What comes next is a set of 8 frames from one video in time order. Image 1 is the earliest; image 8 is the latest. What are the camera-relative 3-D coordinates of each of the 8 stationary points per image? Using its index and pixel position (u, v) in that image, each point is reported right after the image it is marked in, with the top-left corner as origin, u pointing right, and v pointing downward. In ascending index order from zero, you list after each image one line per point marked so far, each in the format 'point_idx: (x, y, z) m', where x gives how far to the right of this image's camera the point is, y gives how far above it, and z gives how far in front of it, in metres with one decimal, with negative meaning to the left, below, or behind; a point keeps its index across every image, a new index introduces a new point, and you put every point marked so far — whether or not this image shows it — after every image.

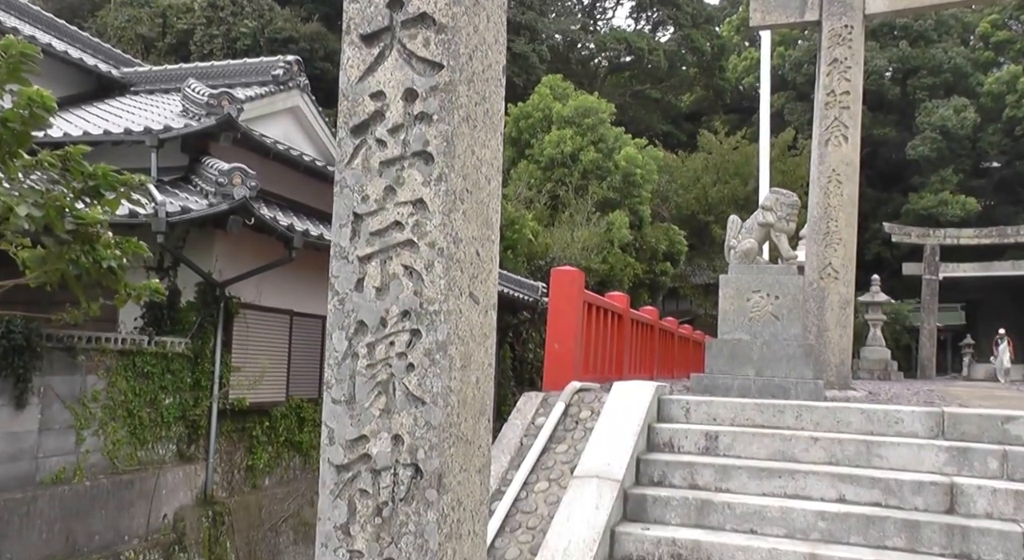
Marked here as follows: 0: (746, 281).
0: (+1.7, 0.0, +7.1) m
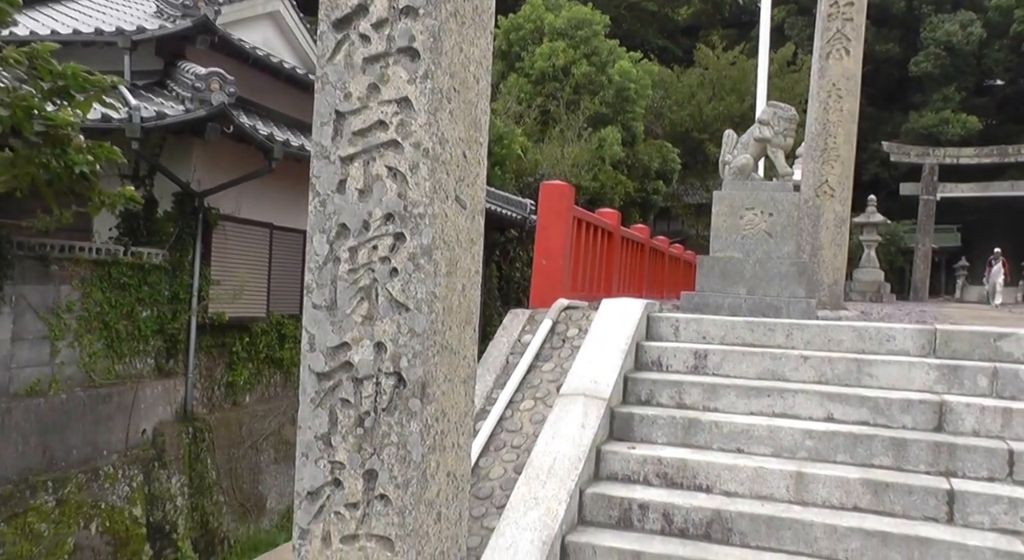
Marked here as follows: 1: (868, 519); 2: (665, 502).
0: (+1.6, +0.6, +6.9) m
1: (+1.7, -1.1, +4.7) m
2: (+0.8, -1.1, +4.9) m
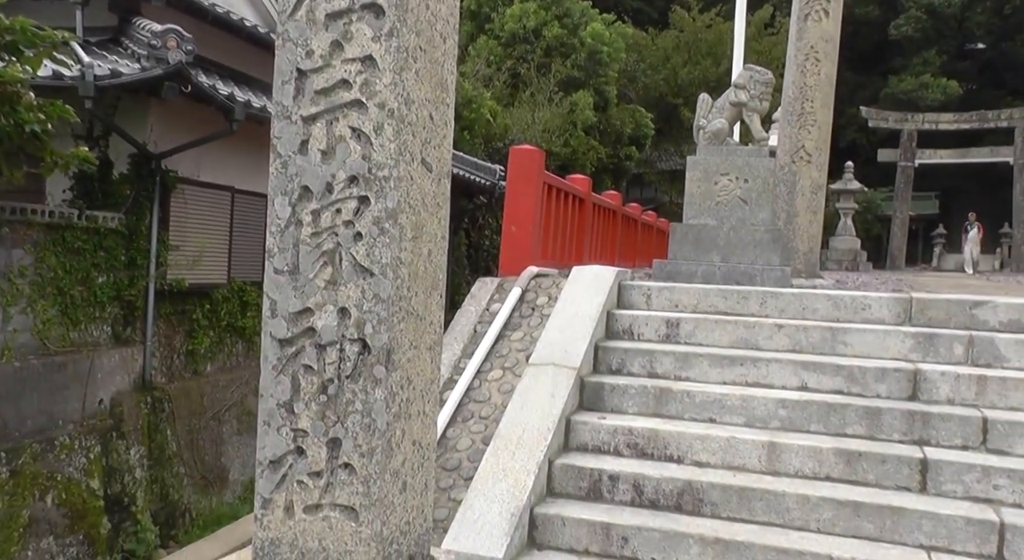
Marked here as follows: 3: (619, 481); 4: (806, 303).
0: (+1.4, +0.8, +6.8) m
1: (+1.5, -1.0, +4.7) m
2: (+0.6, -0.9, +4.8) m
3: (+0.5, -1.0, +4.8) m
4: (+1.7, -0.1, +5.7) m
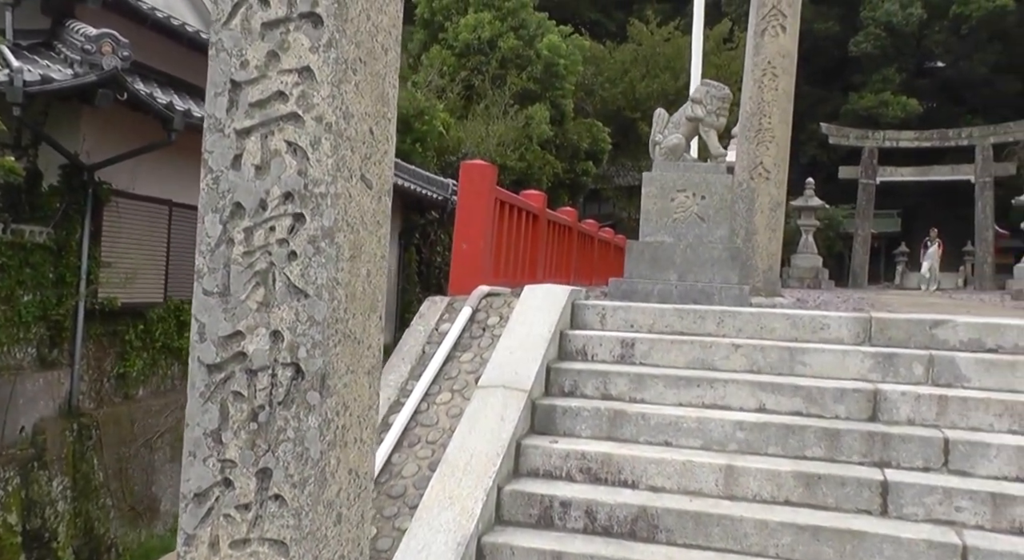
0: (+1.1, +0.7, +6.7) m
1: (+1.3, -1.1, +4.5) m
2: (+0.4, -1.0, +4.6) m
3: (+0.3, -1.1, +4.6) m
4: (+1.4, -0.2, +5.6) m
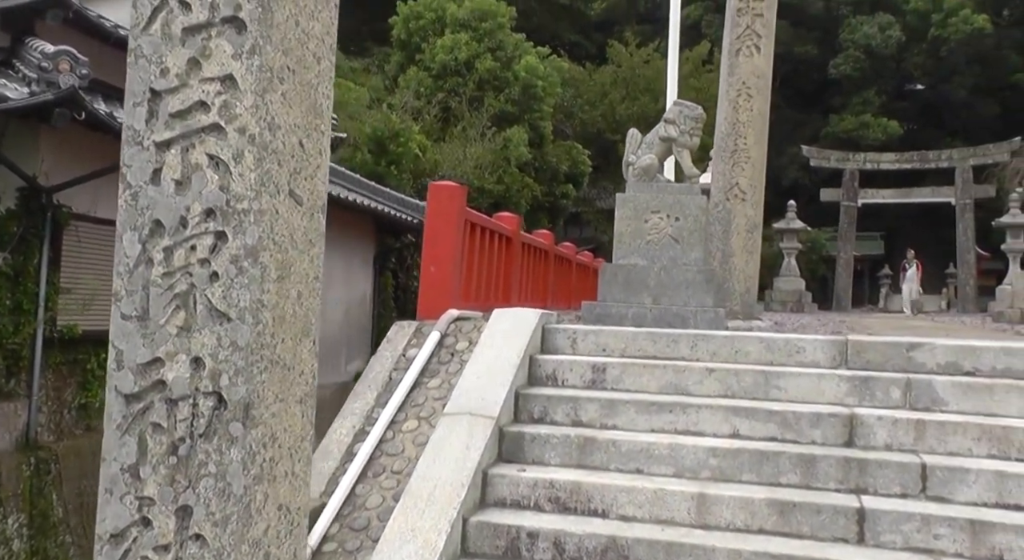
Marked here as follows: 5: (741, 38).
0: (+0.9, +0.5, +6.6) m
1: (+1.2, -1.2, +4.4) m
2: (+0.2, -1.1, +4.5) m
3: (+0.1, -1.2, +4.5) m
4: (+1.3, -0.4, +5.5) m
5: (+1.9, +2.0, +8.1) m
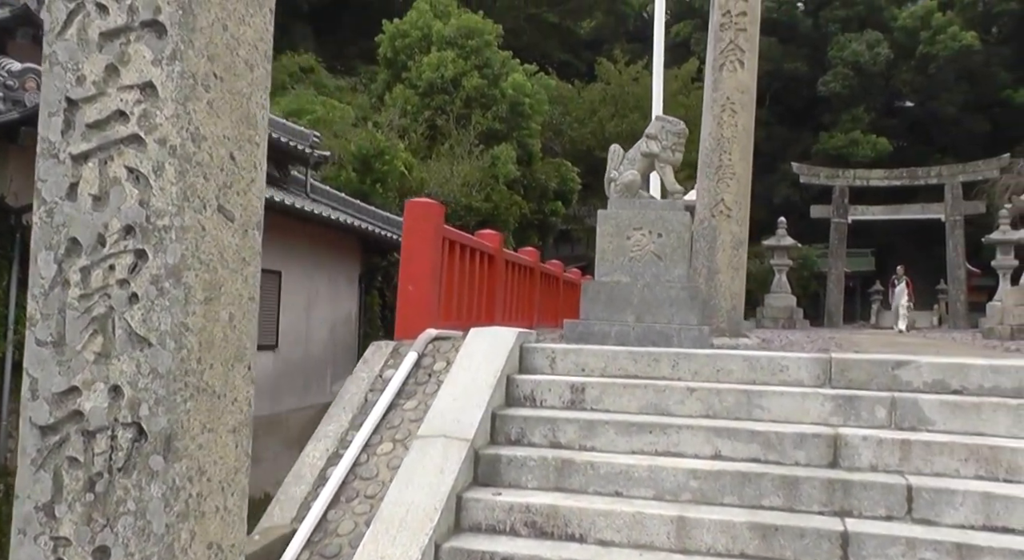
0: (+0.8, +0.4, +6.5) m
1: (+1.0, -1.2, +4.2) m
2: (+0.1, -1.2, +4.3) m
3: (0.0, -1.2, +4.3) m
4: (+1.1, -0.5, +5.4) m
5: (+1.7, +1.8, +8.0) m
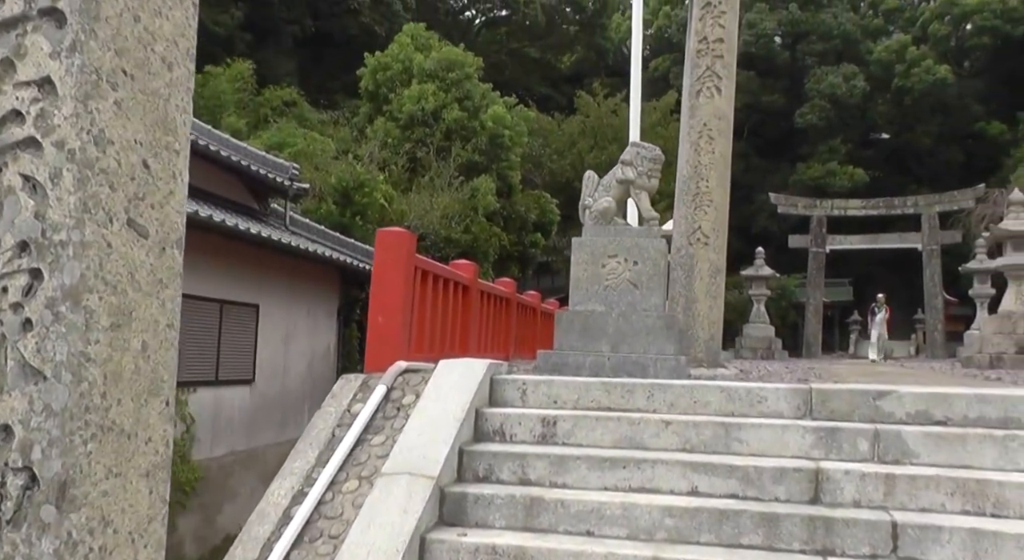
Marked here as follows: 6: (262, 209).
0: (+0.6, +0.2, +6.3) m
1: (+0.9, -1.3, +4.0) m
2: (-0.1, -1.3, +4.1) m
3: (-0.1, -1.4, +4.1) m
4: (+1.0, -0.6, +5.2) m
5: (+1.5, +1.6, +7.9) m
6: (-3.1, +0.9, +12.2) m
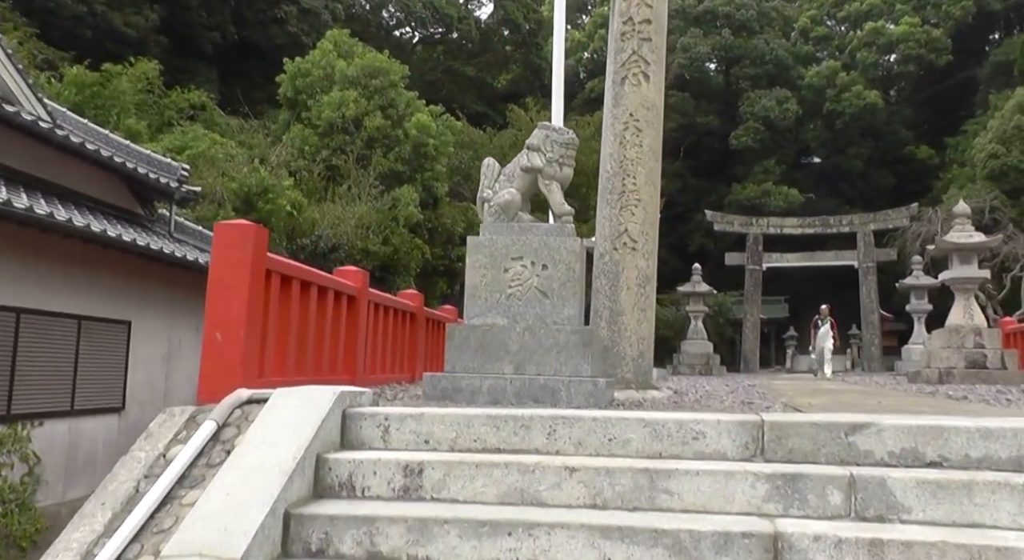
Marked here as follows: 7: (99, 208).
0: (-0.1, +0.2, +5.0) m
1: (+0.4, -1.3, +2.7) m
2: (-0.6, -1.3, +2.8) m
3: (-0.6, -1.3, +2.8) m
4: (+0.4, -0.6, +3.9) m
5: (+0.8, +1.5, +6.7) m
6: (-4.1, +0.7, +10.7) m
7: (-4.1, +0.7, +9.8) m
